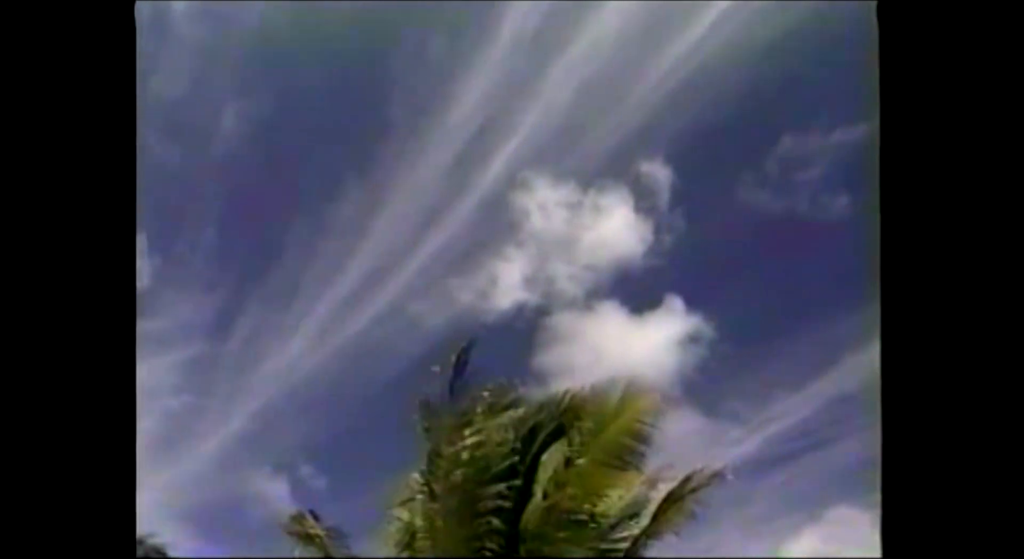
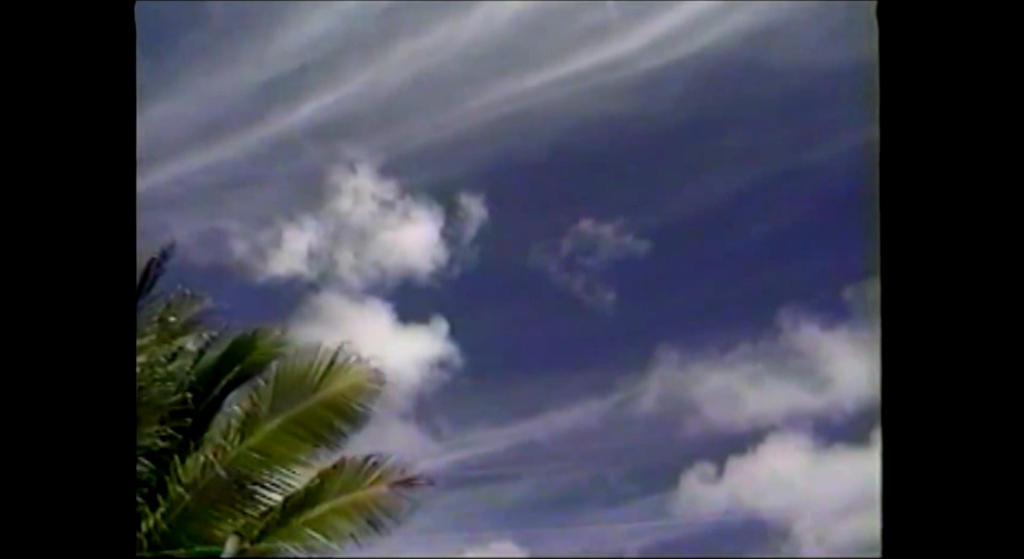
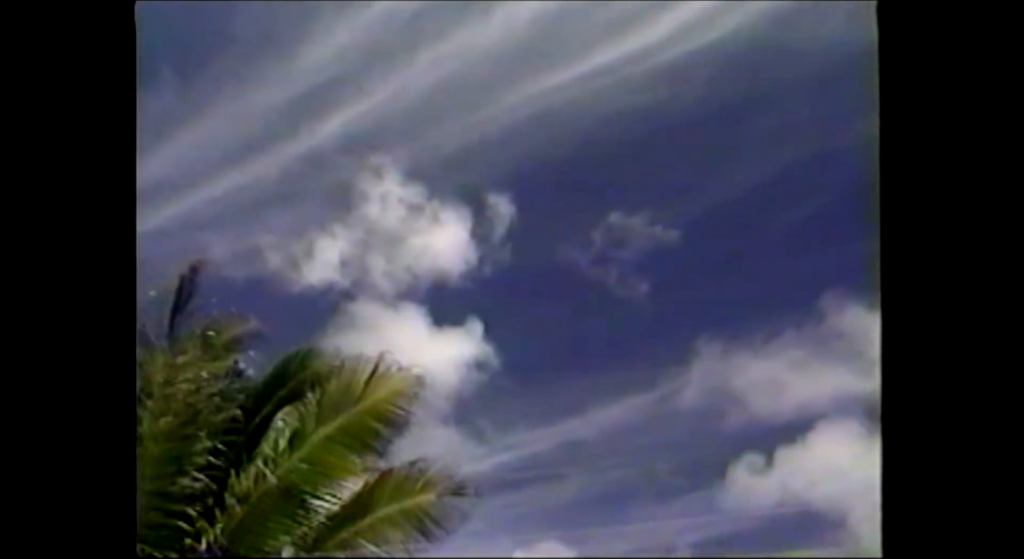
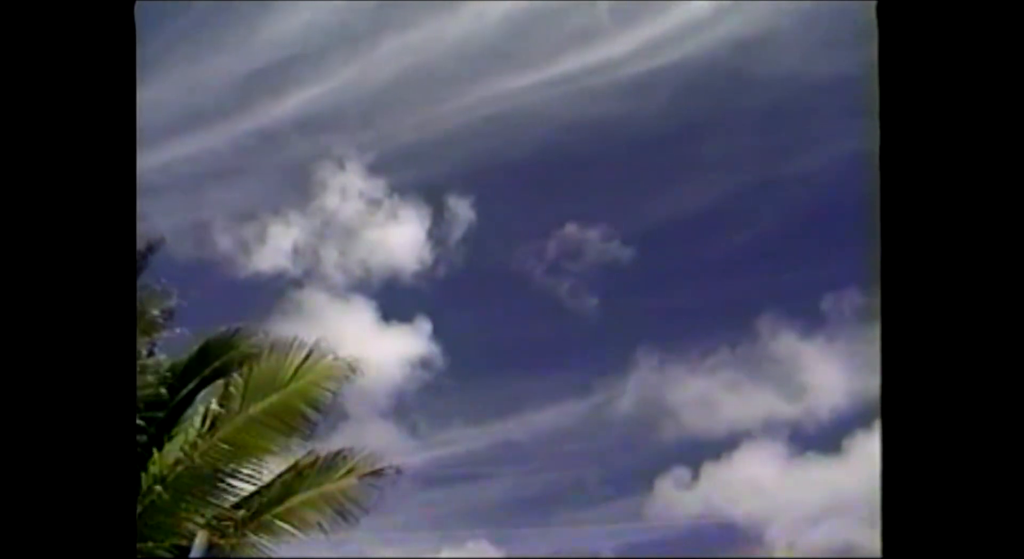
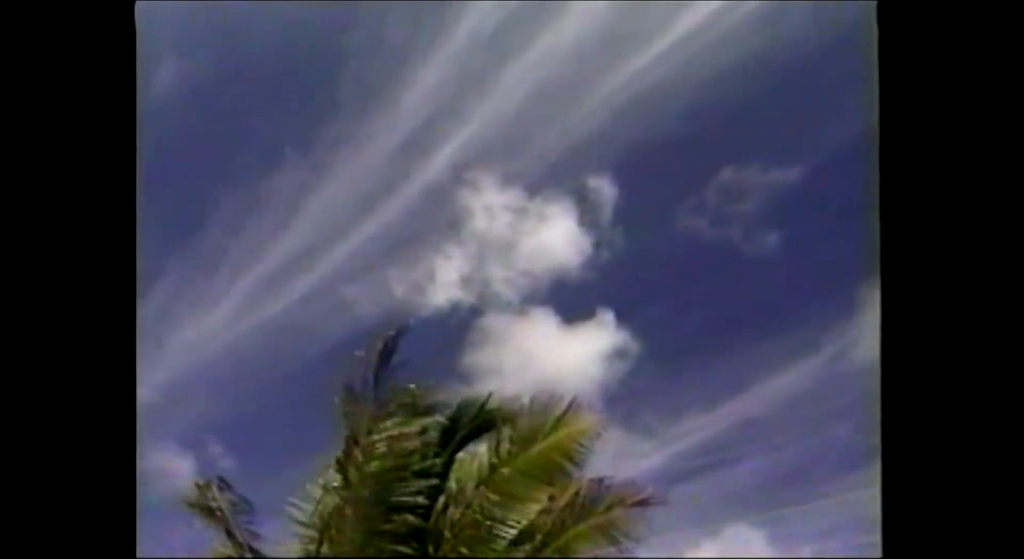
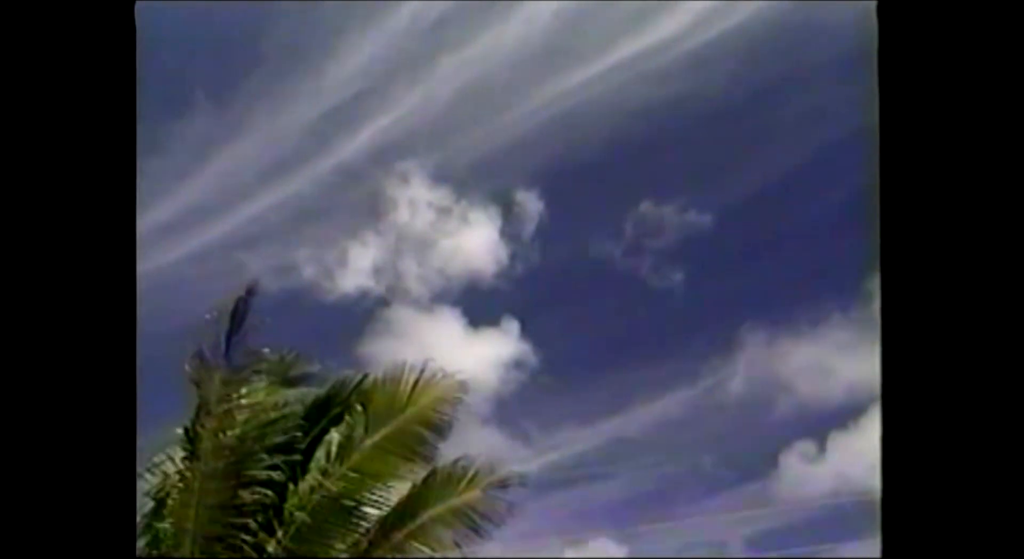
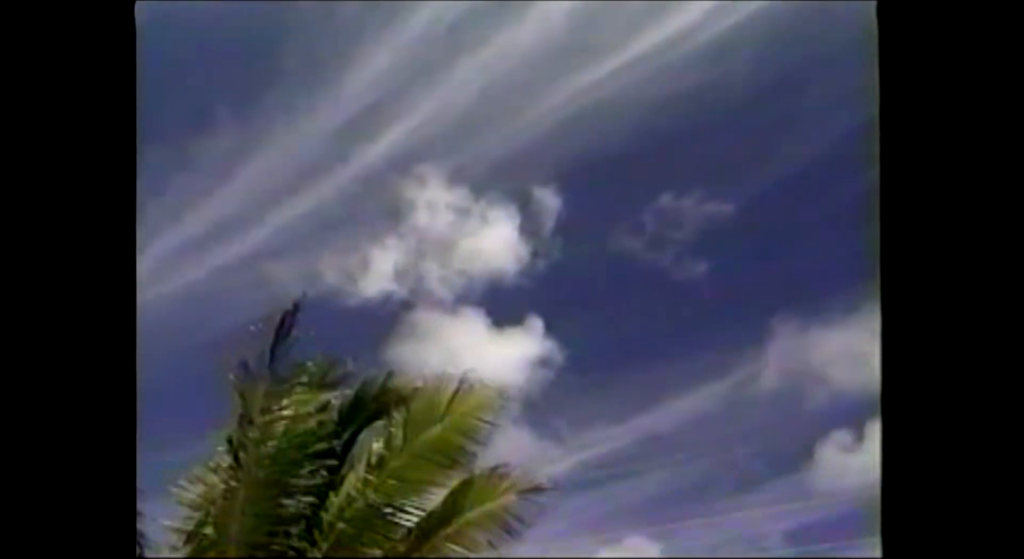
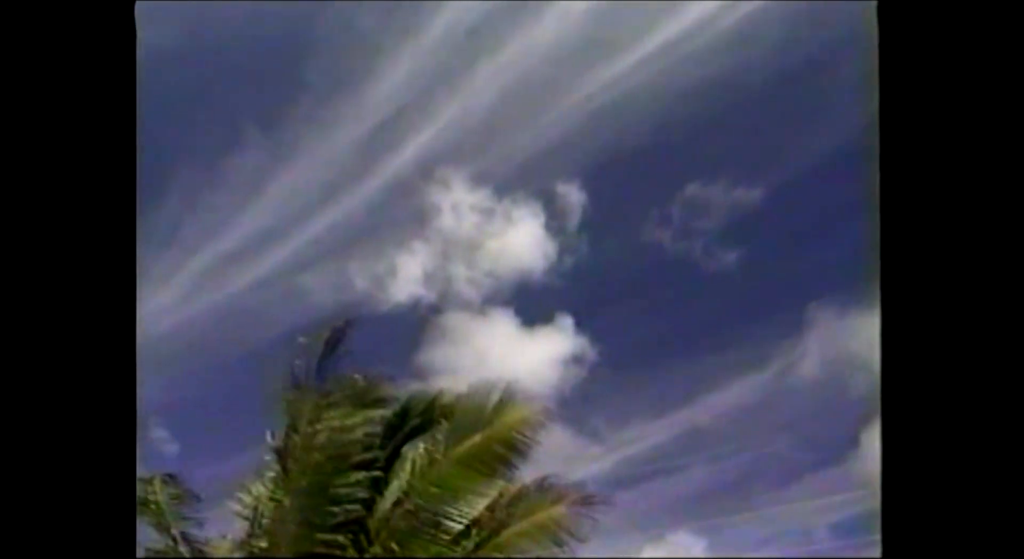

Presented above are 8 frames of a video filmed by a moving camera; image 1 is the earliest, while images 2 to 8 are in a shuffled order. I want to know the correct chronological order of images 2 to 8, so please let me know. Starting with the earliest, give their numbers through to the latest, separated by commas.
5, 8, 7, 6, 3, 2, 4
